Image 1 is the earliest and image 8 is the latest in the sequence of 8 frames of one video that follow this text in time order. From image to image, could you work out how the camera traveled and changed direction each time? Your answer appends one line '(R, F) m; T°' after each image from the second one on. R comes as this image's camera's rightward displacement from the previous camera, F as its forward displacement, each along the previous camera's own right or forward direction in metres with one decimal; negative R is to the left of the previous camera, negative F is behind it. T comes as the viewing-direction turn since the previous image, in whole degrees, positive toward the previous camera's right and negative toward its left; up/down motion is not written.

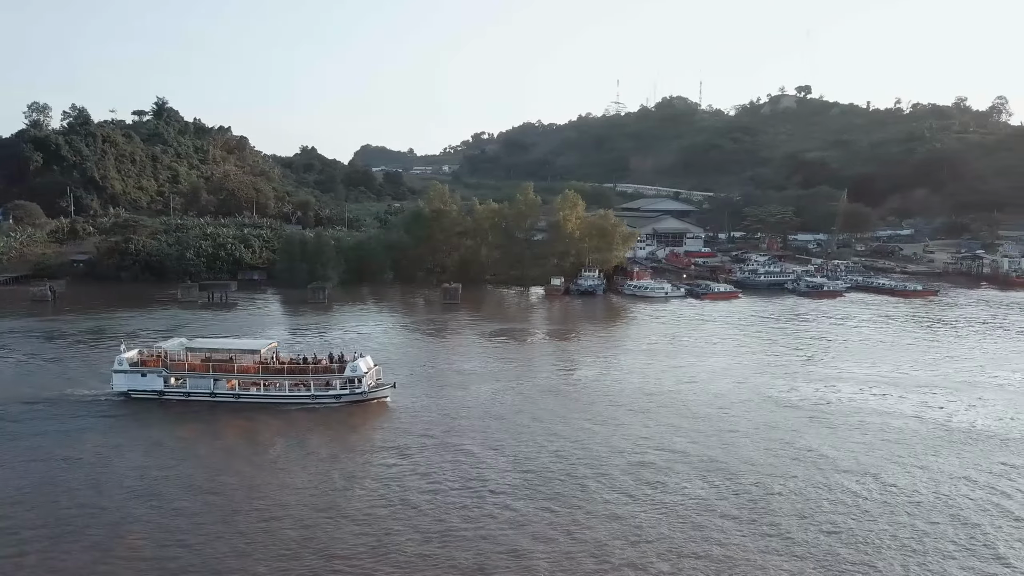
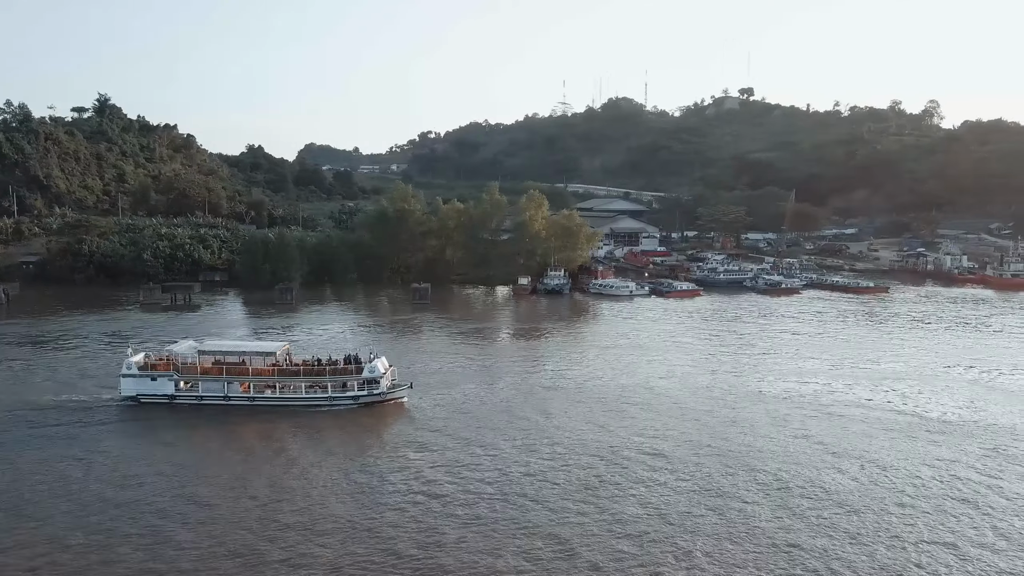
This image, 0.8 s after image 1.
(-0.9, -0.2) m; +4°
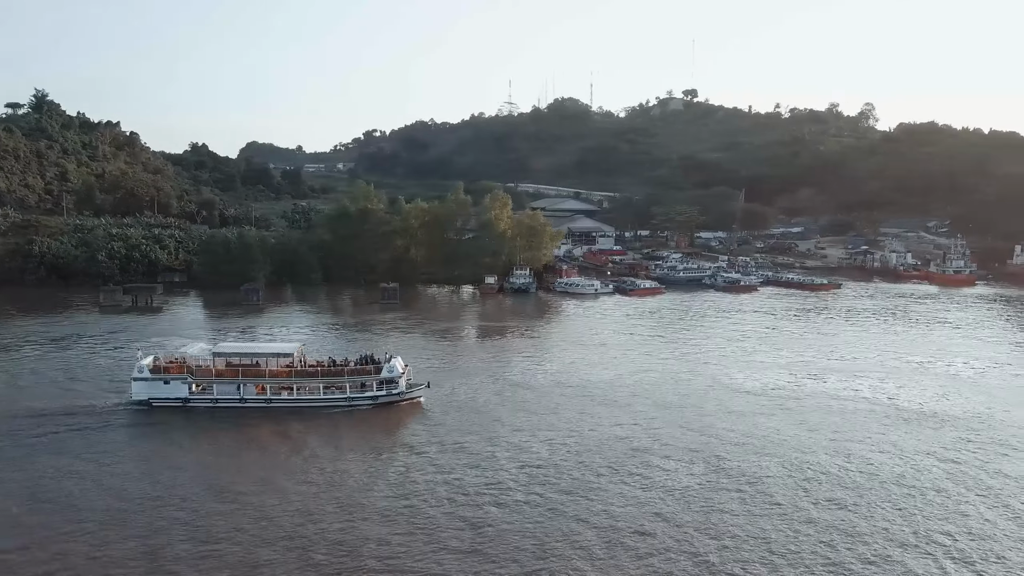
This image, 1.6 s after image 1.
(-1.0, -0.1) m; +4°
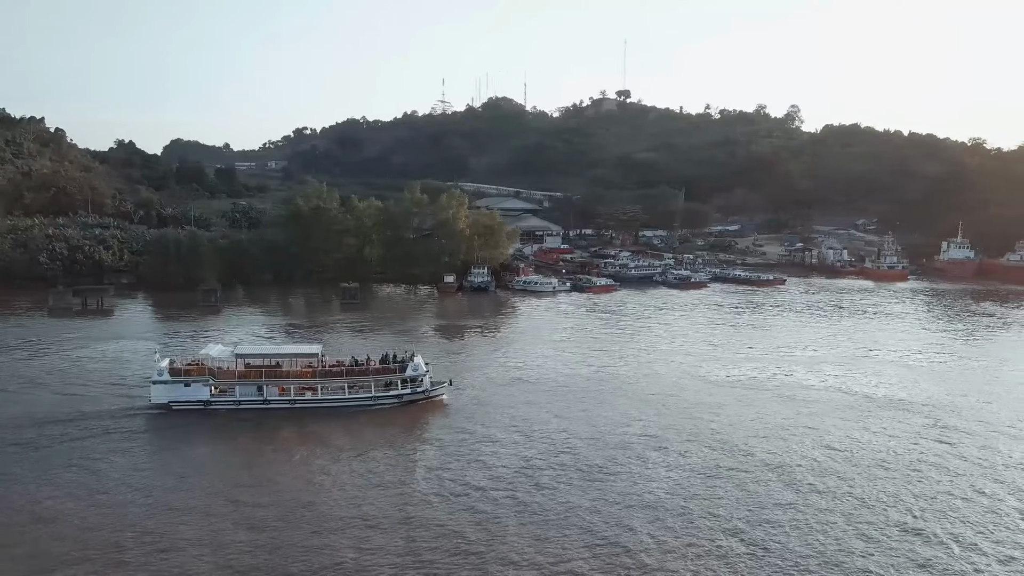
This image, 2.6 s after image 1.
(-1.2, -0.2) m; +5°
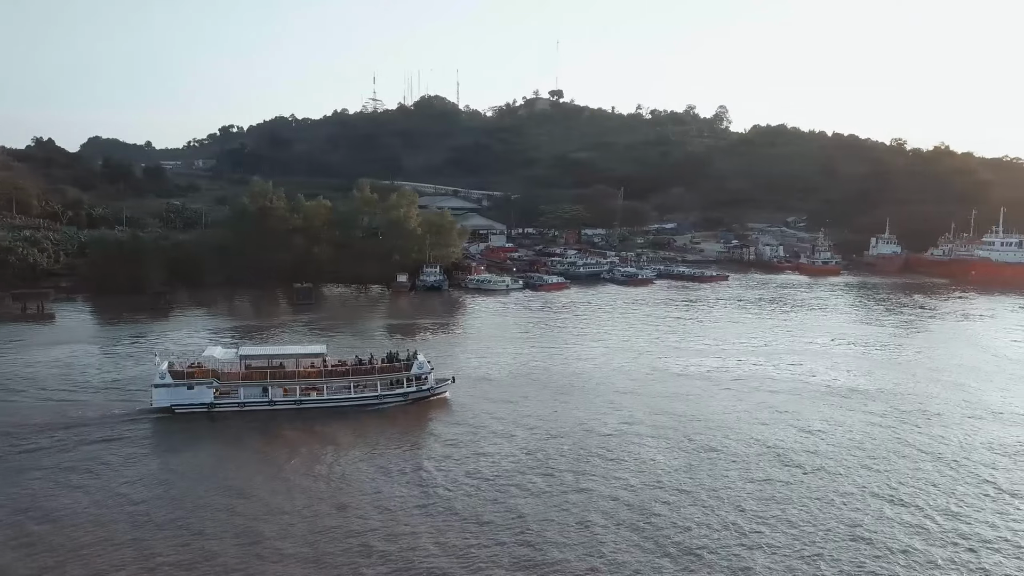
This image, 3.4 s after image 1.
(-1.0, -0.2) m; +5°
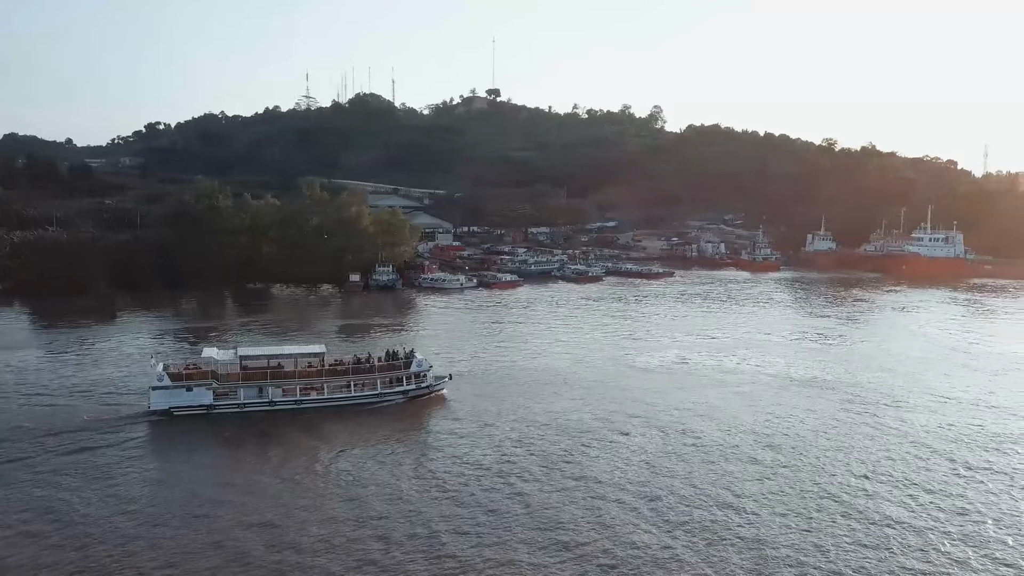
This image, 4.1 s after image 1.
(-0.8, -0.2) m; +5°
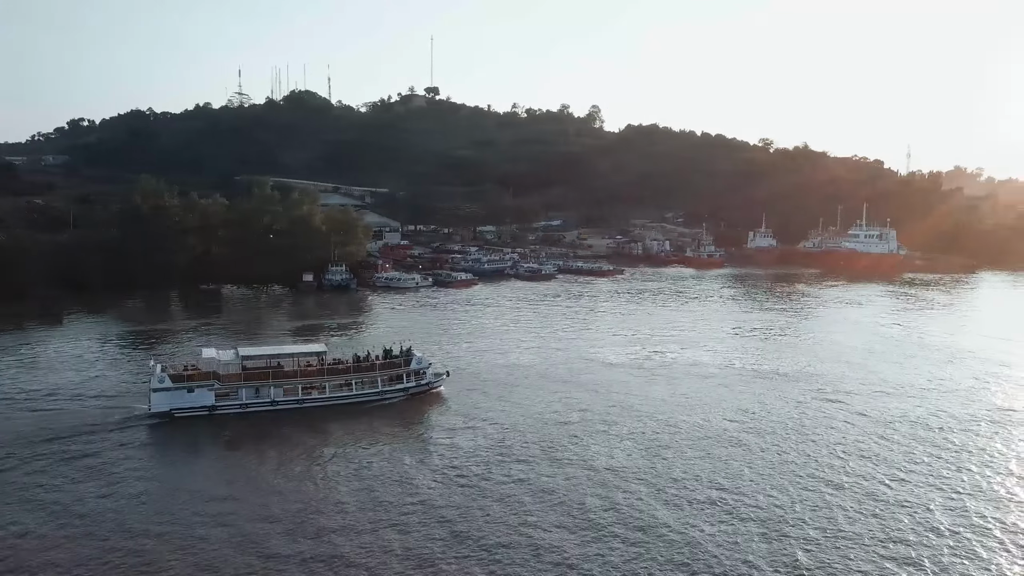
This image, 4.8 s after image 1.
(-0.8, -0.2) m; +5°
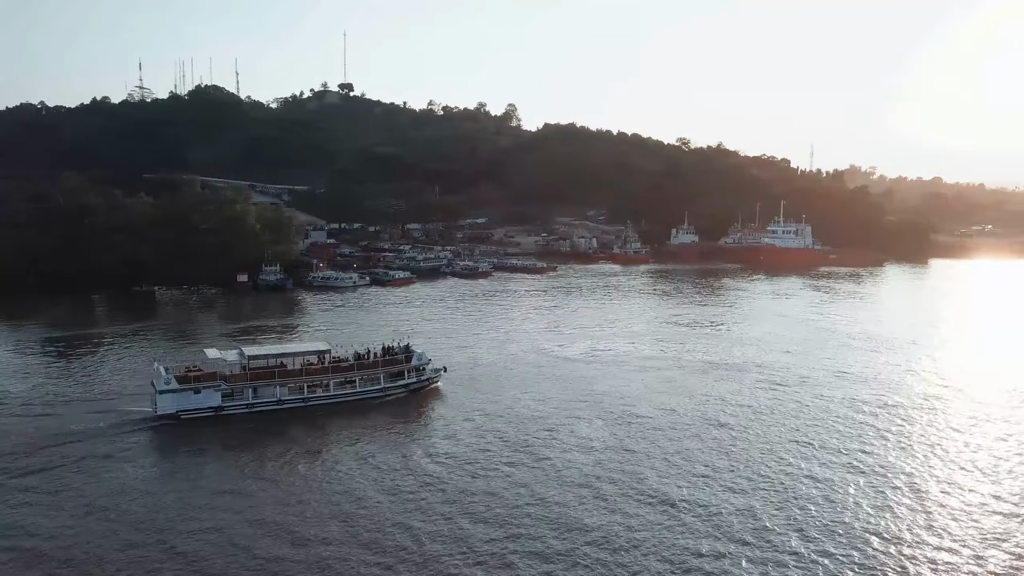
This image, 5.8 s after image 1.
(-1.2, -0.2) m; +6°
